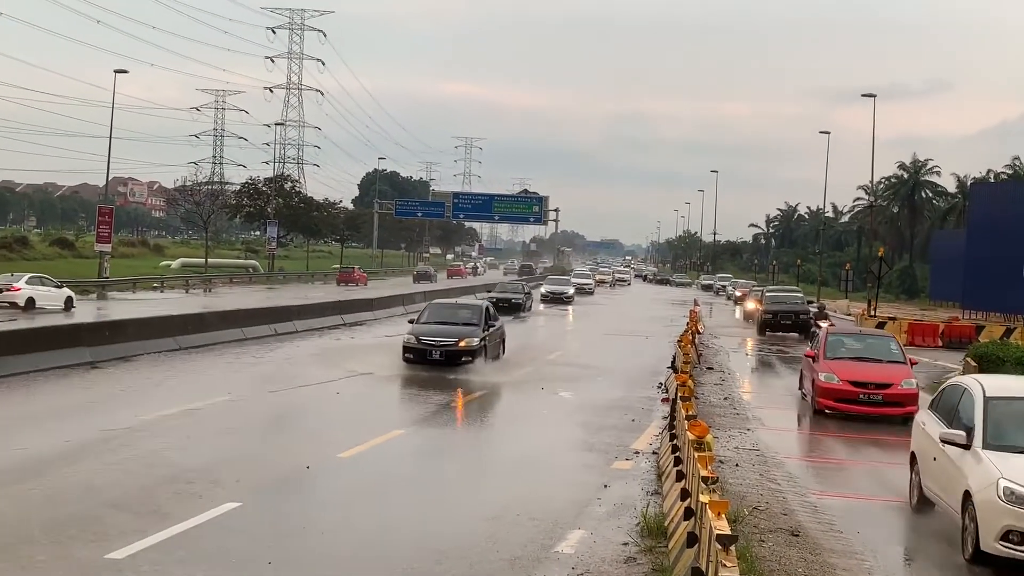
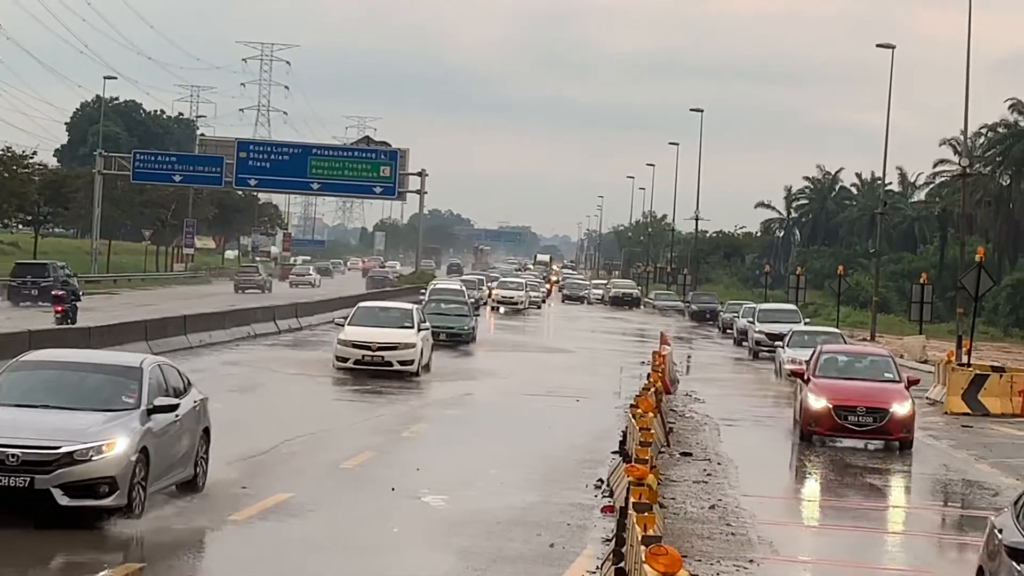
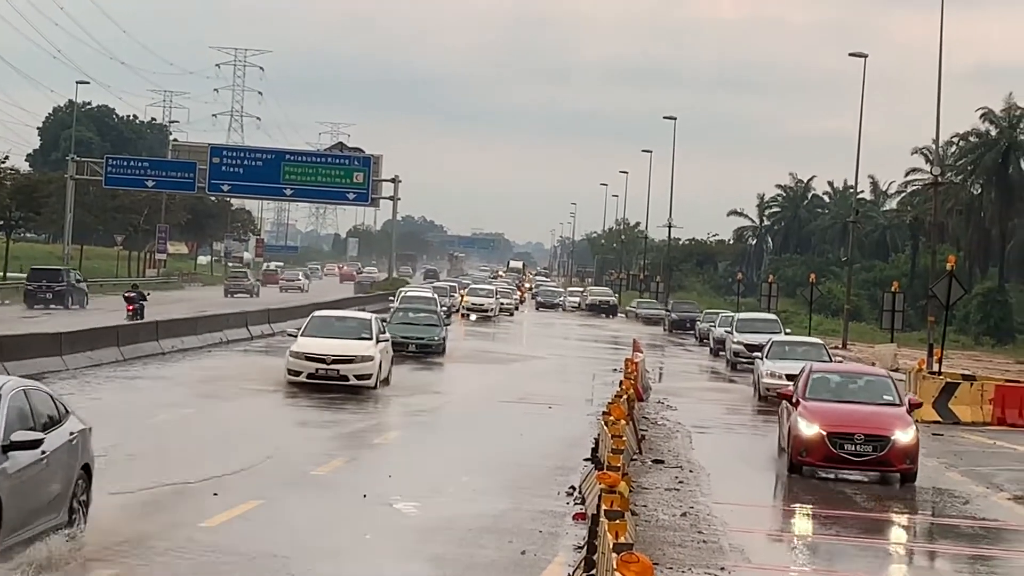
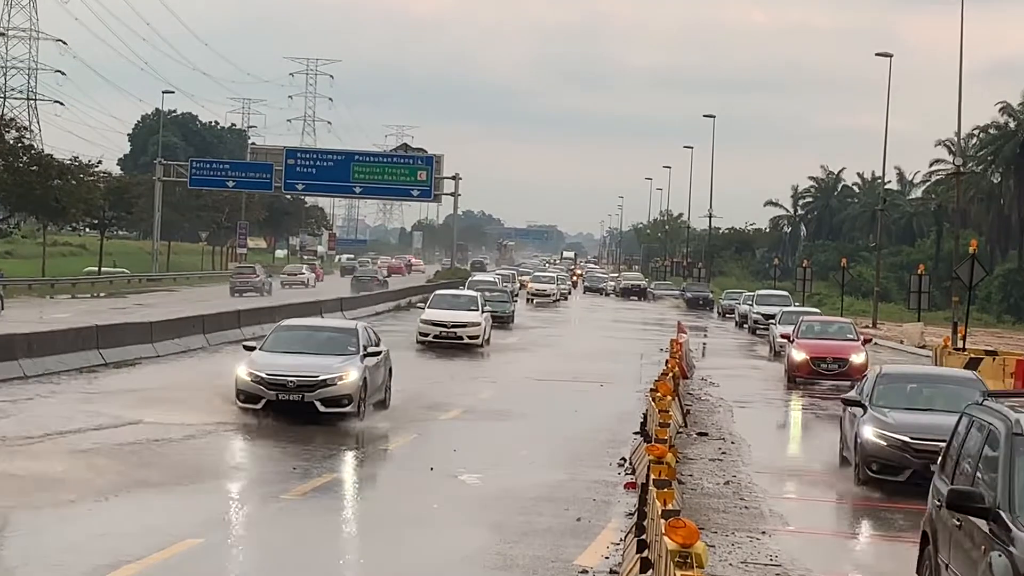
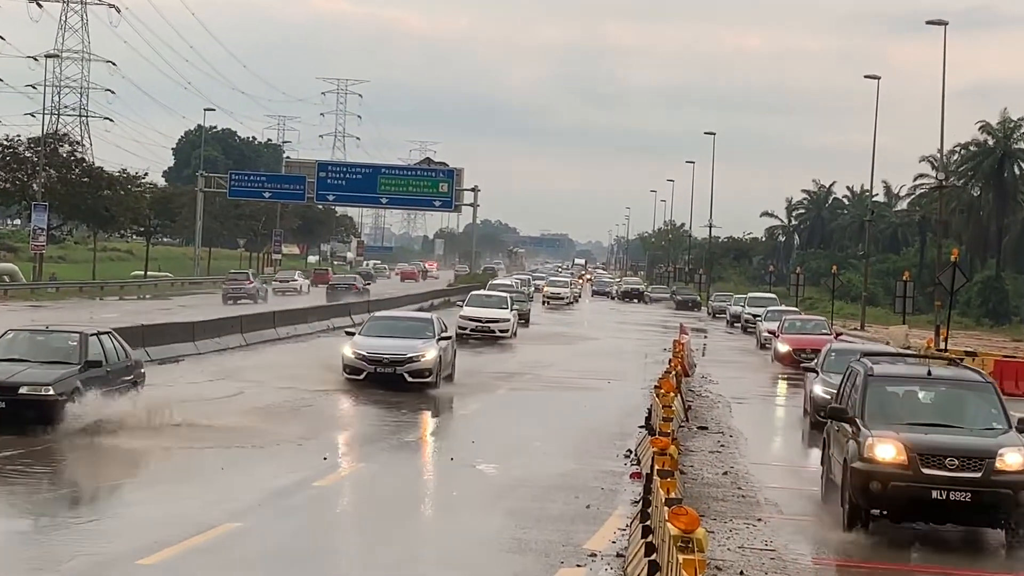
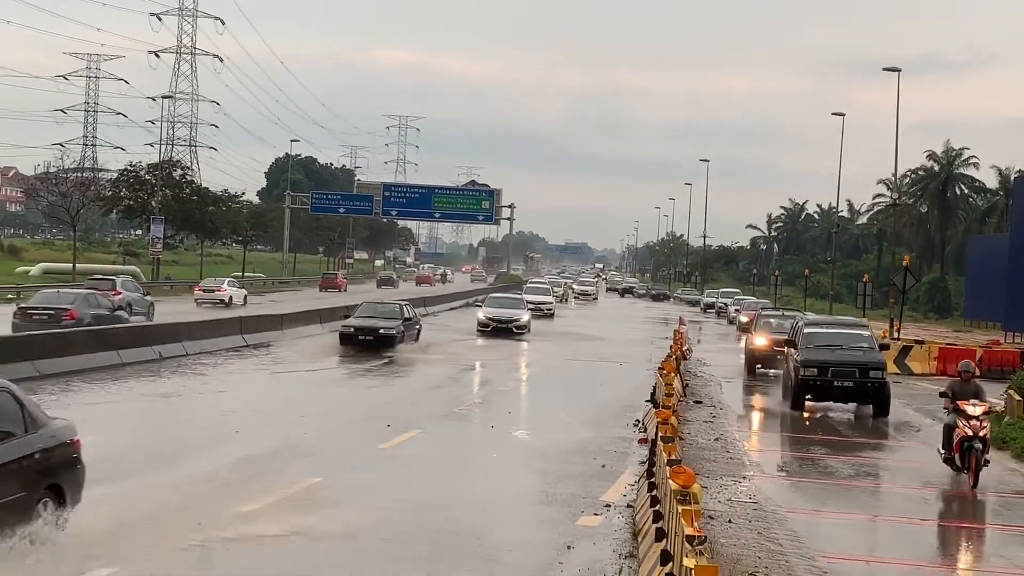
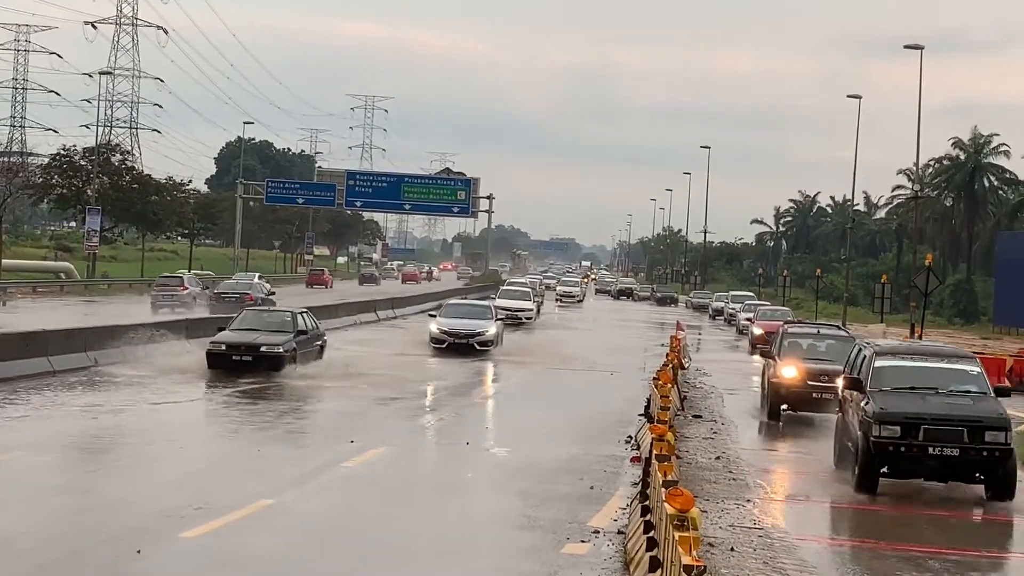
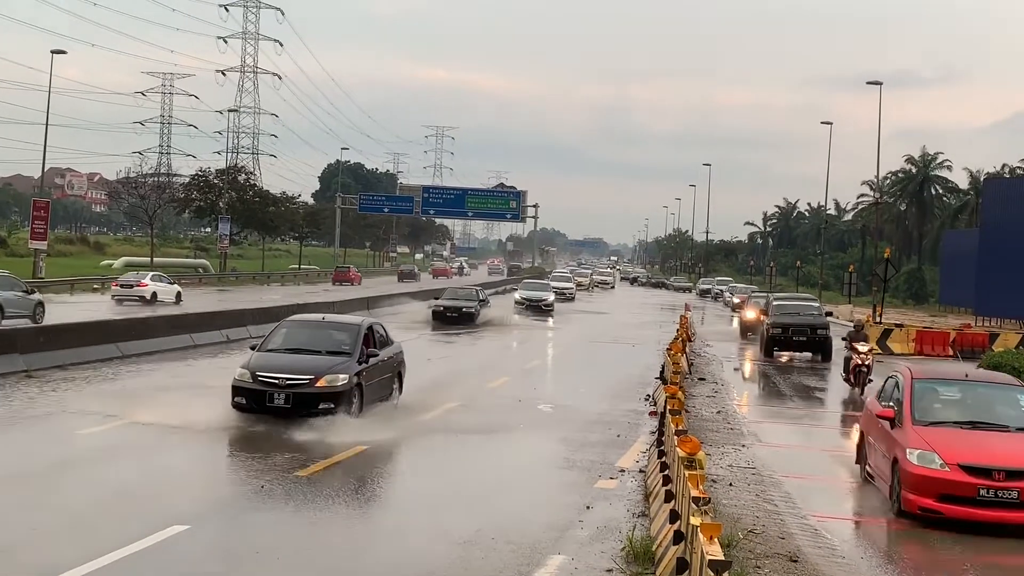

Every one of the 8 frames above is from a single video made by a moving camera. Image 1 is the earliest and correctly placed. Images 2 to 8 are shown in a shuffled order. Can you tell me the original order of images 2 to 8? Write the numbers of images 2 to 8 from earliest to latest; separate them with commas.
8, 6, 7, 5, 4, 2, 3
